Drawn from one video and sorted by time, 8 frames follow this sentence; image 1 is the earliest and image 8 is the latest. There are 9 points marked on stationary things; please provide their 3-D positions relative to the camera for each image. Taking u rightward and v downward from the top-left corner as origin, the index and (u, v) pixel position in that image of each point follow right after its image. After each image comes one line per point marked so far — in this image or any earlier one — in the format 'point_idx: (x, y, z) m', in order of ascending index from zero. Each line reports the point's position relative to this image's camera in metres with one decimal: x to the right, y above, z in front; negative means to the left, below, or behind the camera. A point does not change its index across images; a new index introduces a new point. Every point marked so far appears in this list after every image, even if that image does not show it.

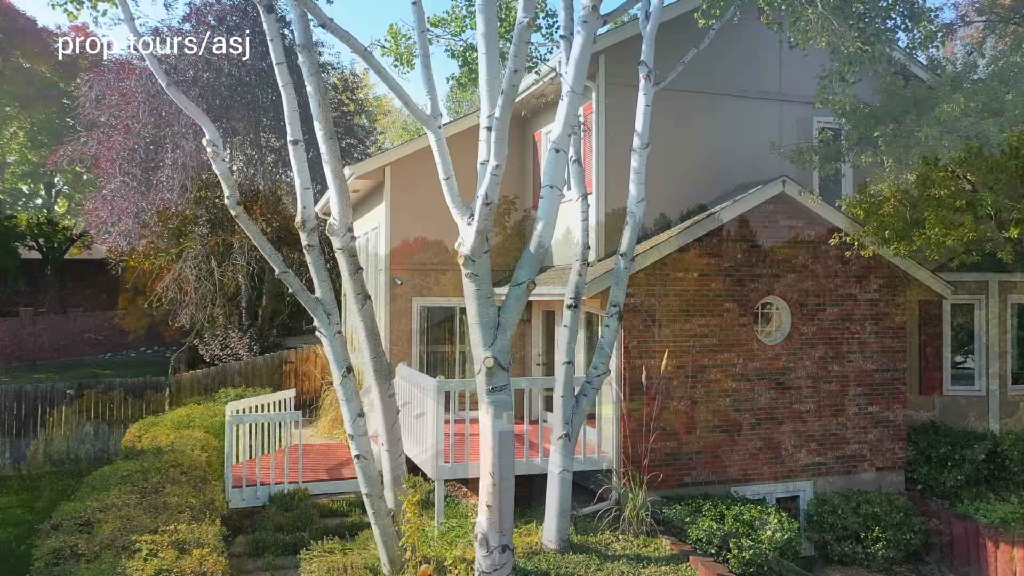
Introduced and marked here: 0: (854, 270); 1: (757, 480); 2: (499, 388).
0: (+2.5, +0.1, +9.3) m
1: (+1.7, -1.4, +8.9) m
2: (-0.1, -0.4, +5.7) m
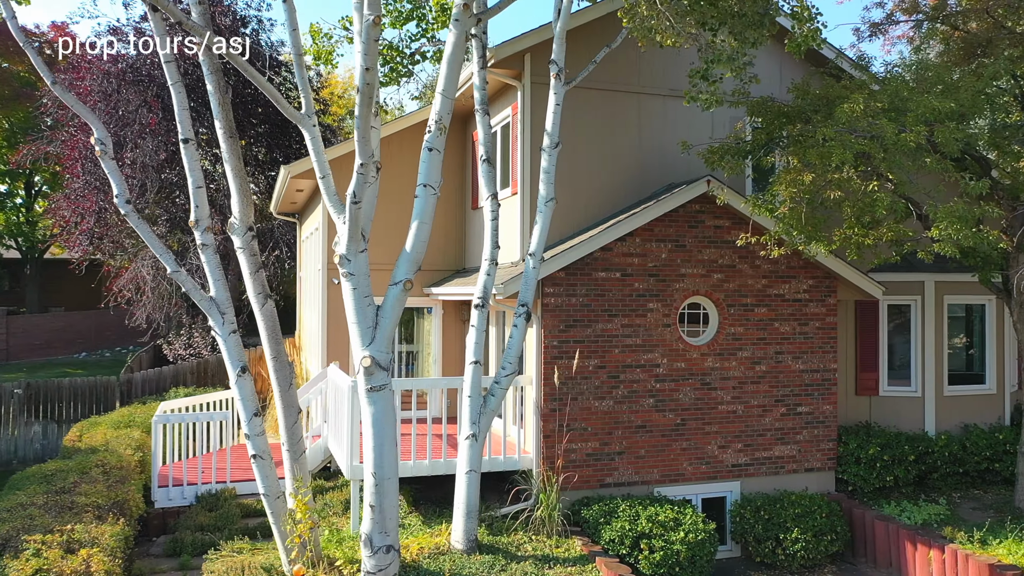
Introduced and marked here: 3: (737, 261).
0: (+2.0, +0.1, +9.3) m
1: (+1.2, -1.4, +8.9) m
2: (-0.6, -0.4, +5.7) m
3: (+1.6, +0.2, +9.1) m
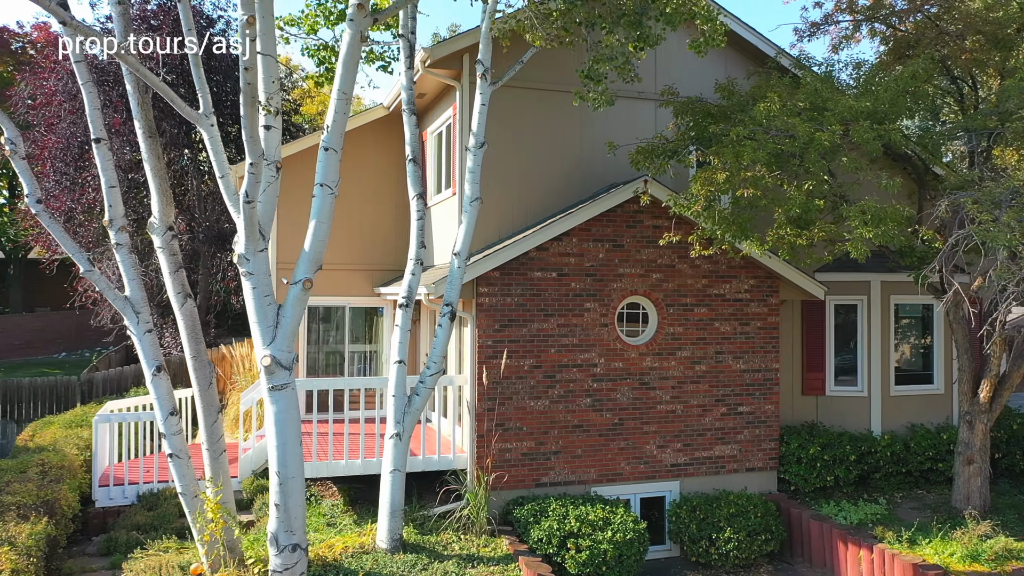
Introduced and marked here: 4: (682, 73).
0: (+1.5, +0.1, +9.3) m
1: (+0.7, -1.4, +8.9) m
2: (-1.0, -0.4, +5.7) m
3: (+1.2, +0.2, +9.1) m
4: (+1.3, +1.7, +9.8) m
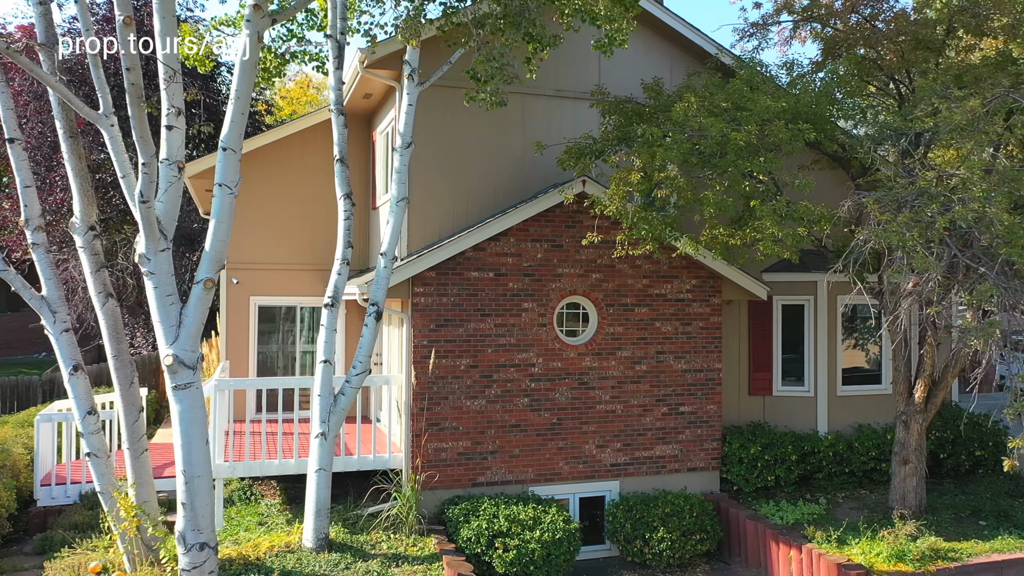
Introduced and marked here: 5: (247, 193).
0: (+1.1, +0.1, +9.3) m
1: (+0.3, -1.4, +8.9) m
2: (-1.5, -0.4, +5.7) m
3: (+0.8, +0.2, +9.1) m
4: (+0.8, +1.7, +9.8) m
5: (-2.3, +0.8, +10.7) m
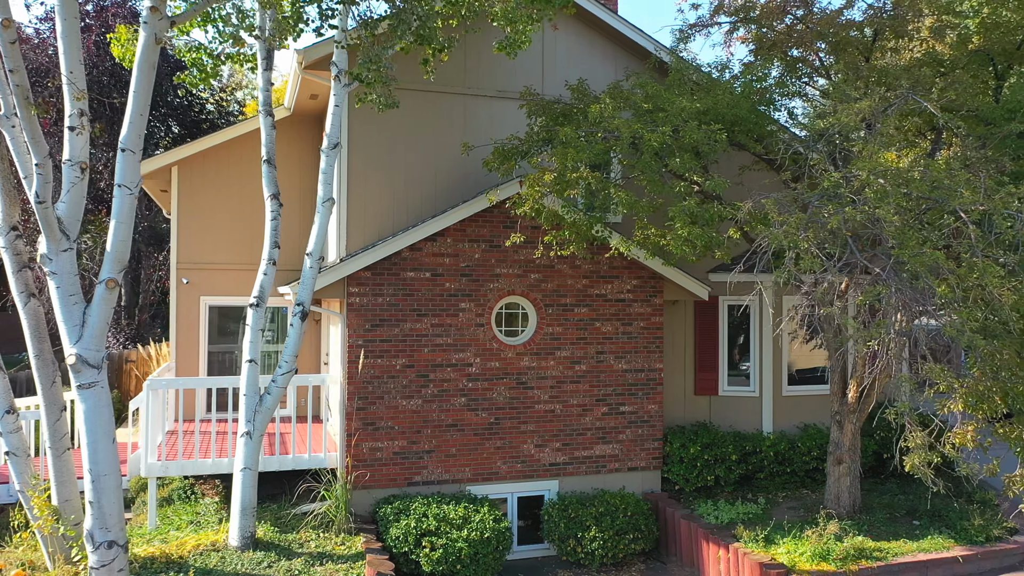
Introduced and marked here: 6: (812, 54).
0: (+0.7, +0.1, +9.3) m
1: (-0.1, -1.4, +8.9) m
2: (-1.9, -0.4, +5.7) m
3: (+0.3, +0.2, +9.2) m
4: (+0.4, +1.7, +9.8) m
5: (-2.7, +0.8, +10.7) m
6: (+1.9, +1.5, +8.2) m
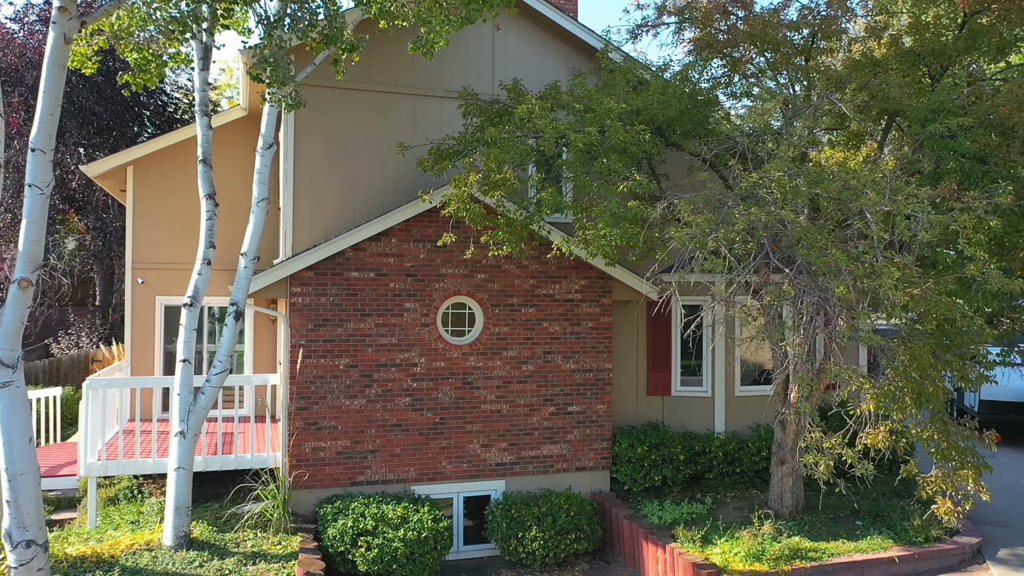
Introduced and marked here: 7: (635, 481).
0: (+0.3, +0.1, +9.3) m
1: (-0.5, -1.4, +8.9) m
2: (-2.3, -0.4, +5.7) m
3: (-0.1, +0.2, +9.2) m
4: (0.0, +1.7, +9.9) m
5: (-3.1, +0.8, +10.7) m
6: (+1.6, +1.5, +8.2) m
7: (+0.9, -1.4, +9.4) m
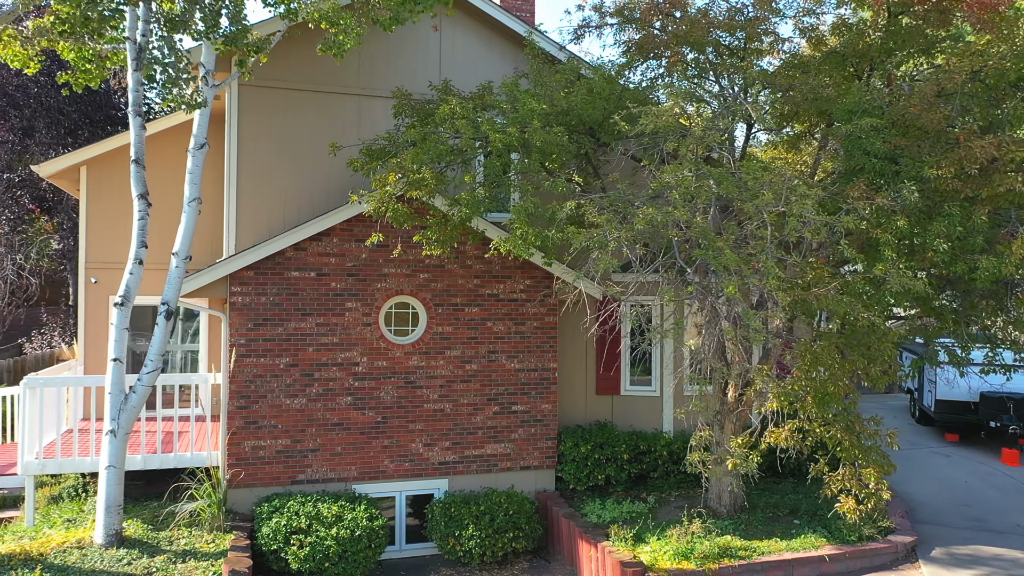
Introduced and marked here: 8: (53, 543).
0: (-0.1, +0.1, +9.4) m
1: (-0.9, -1.3, +9.0) m
2: (-2.8, -0.4, +5.8) m
3: (-0.5, +0.2, +9.2) m
4: (-0.4, +1.7, +9.9) m
5: (-3.5, +0.8, +10.8) m
6: (+1.1, +1.5, +8.2) m
7: (+0.5, -1.4, +9.4) m
8: (-2.7, -1.5, +7.5) m
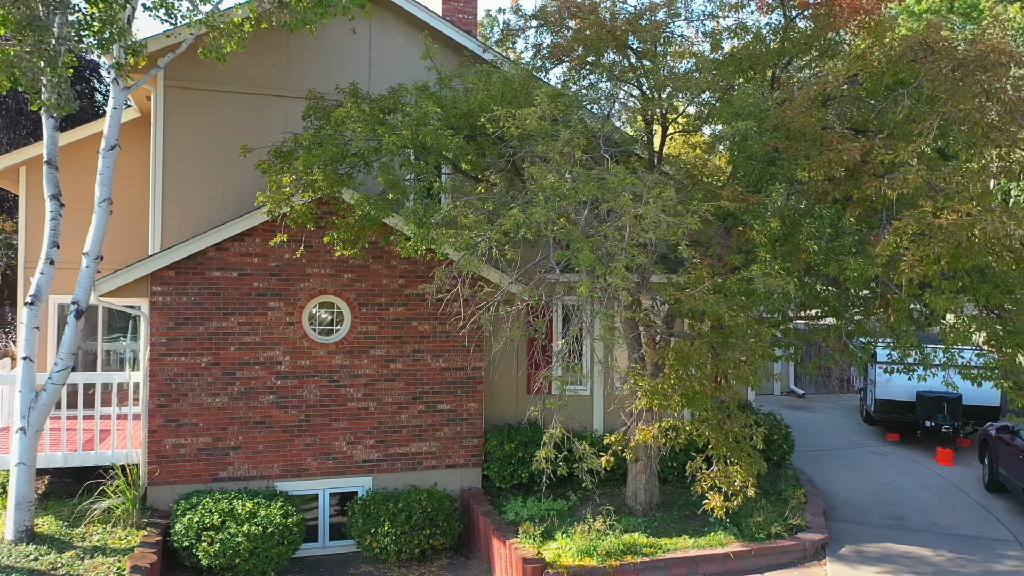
0: (-0.7, +0.1, +9.5) m
1: (-1.5, -1.3, +9.1) m
2: (-3.3, -0.4, +5.9) m
3: (-1.0, +0.2, +9.3) m
4: (-1.0, +1.7, +10.0) m
5: (-4.0, +0.8, +10.9) m
6: (+0.6, +1.5, +8.3) m
7: (-0.1, -1.4, +9.5) m
8: (-3.3, -1.5, +7.6) m
